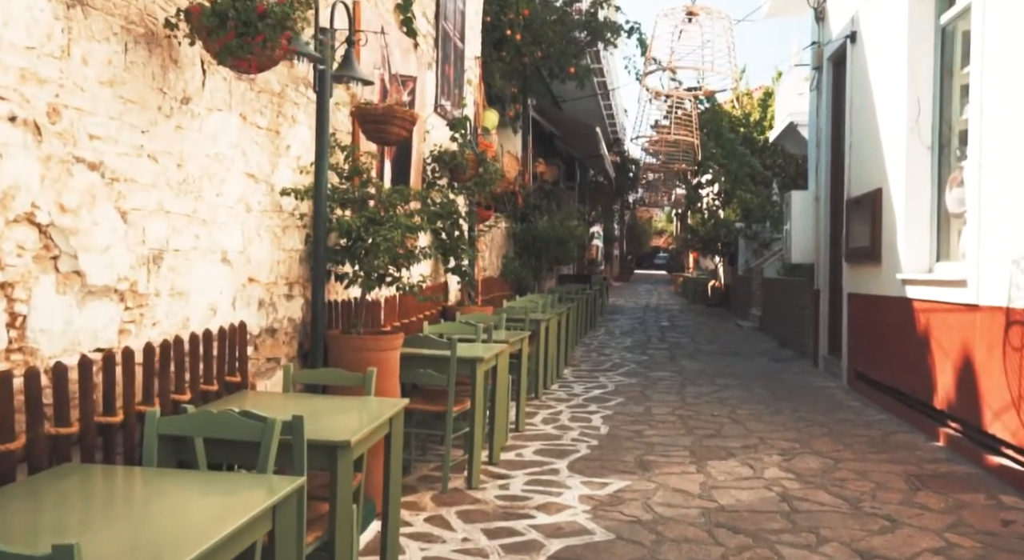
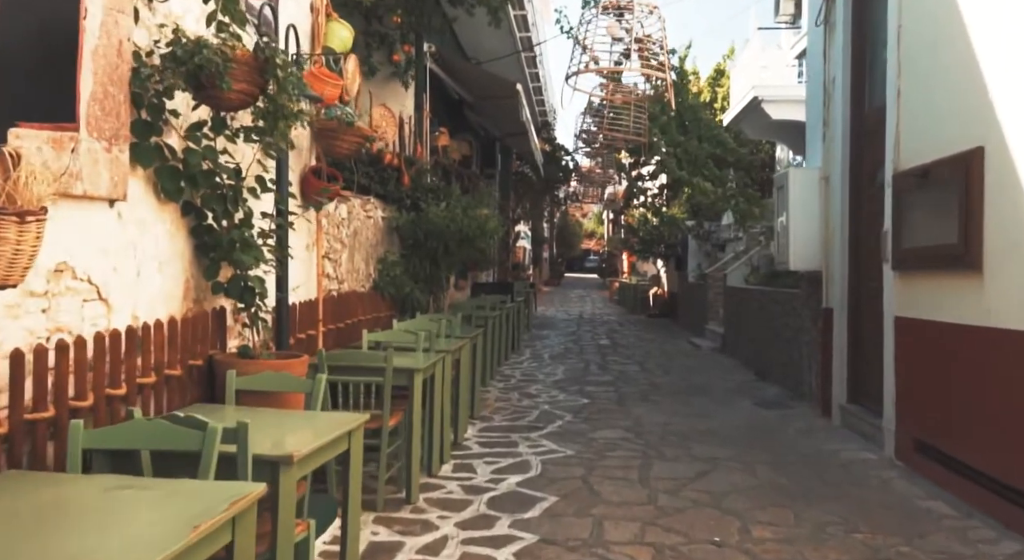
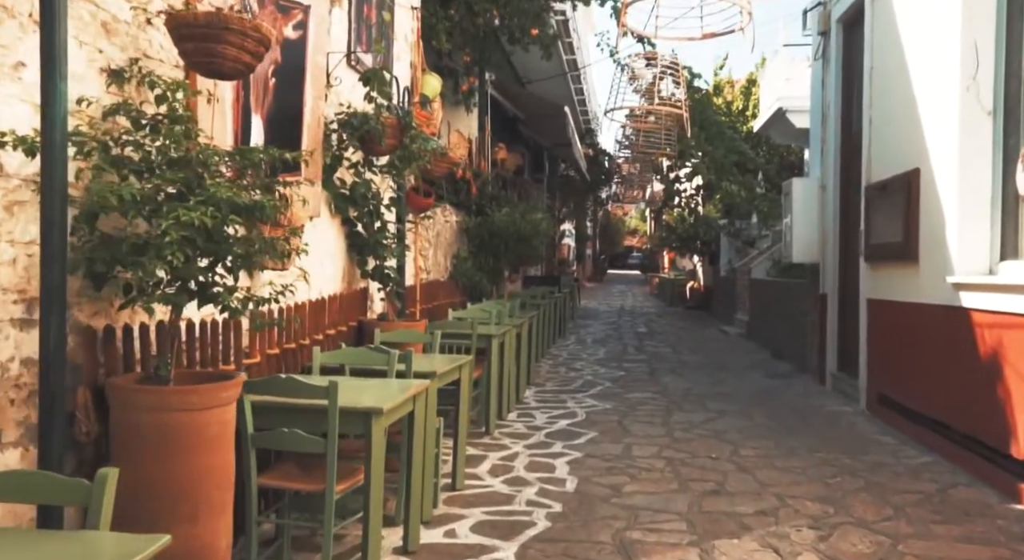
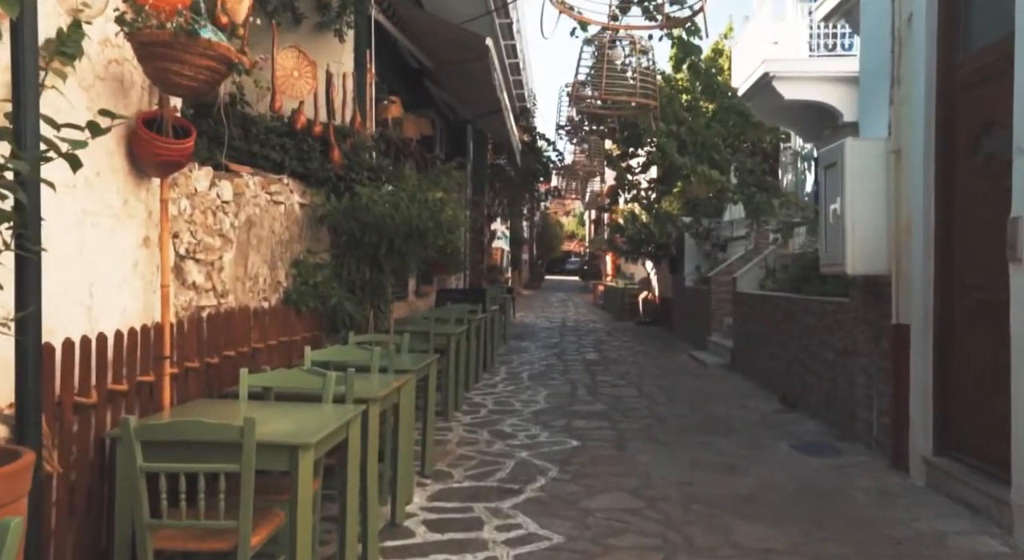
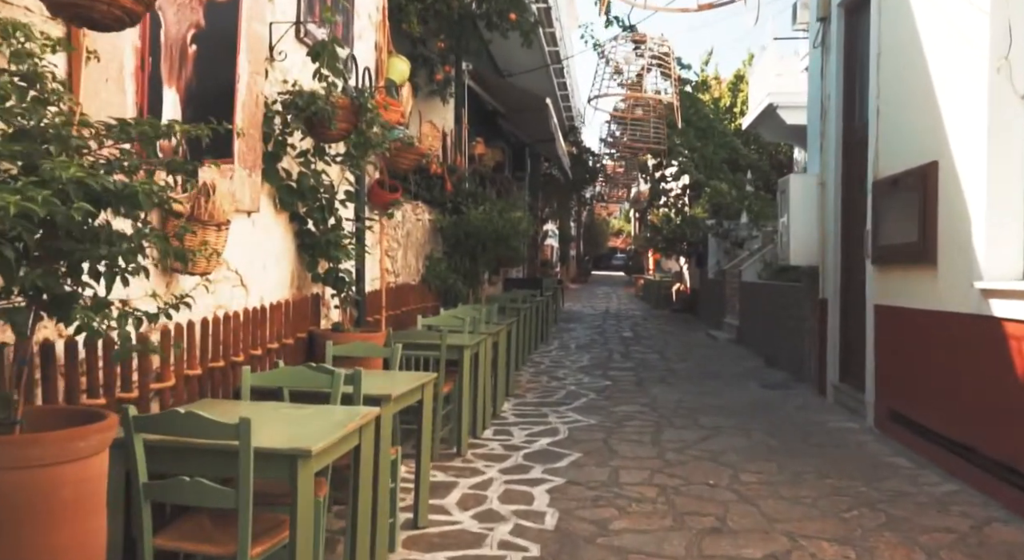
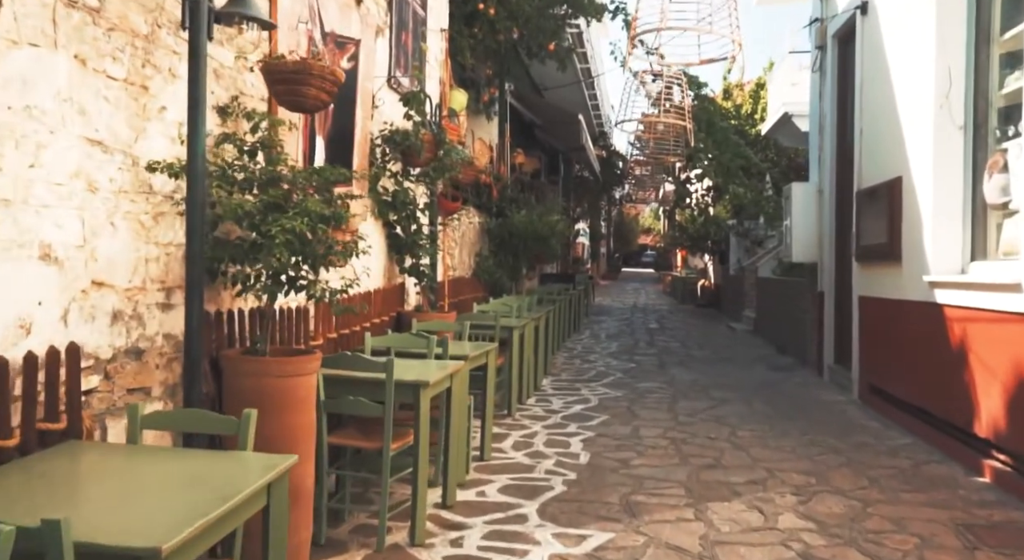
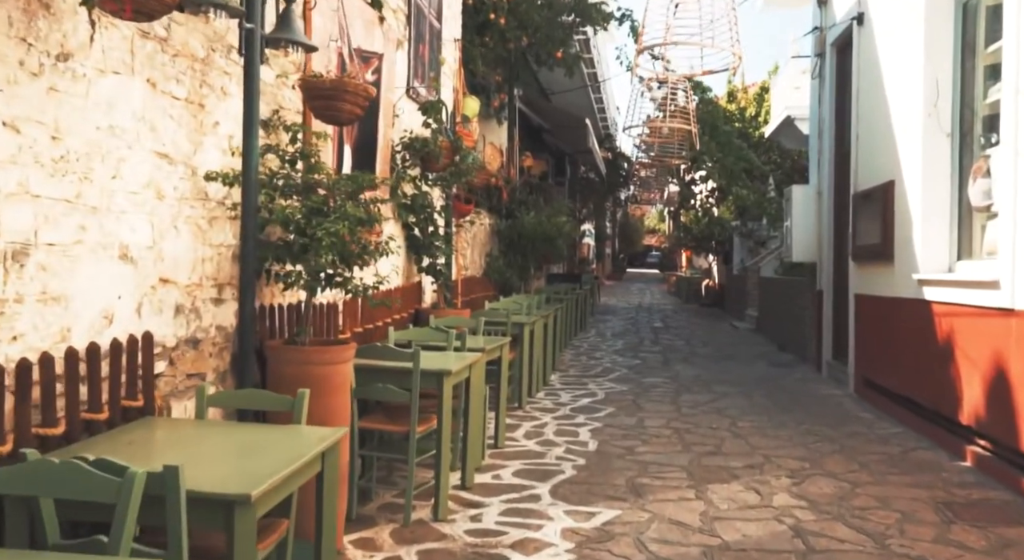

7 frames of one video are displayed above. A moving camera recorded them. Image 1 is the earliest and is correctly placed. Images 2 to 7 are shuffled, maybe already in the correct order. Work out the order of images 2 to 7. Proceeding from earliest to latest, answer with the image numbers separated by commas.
7, 6, 3, 5, 2, 4
